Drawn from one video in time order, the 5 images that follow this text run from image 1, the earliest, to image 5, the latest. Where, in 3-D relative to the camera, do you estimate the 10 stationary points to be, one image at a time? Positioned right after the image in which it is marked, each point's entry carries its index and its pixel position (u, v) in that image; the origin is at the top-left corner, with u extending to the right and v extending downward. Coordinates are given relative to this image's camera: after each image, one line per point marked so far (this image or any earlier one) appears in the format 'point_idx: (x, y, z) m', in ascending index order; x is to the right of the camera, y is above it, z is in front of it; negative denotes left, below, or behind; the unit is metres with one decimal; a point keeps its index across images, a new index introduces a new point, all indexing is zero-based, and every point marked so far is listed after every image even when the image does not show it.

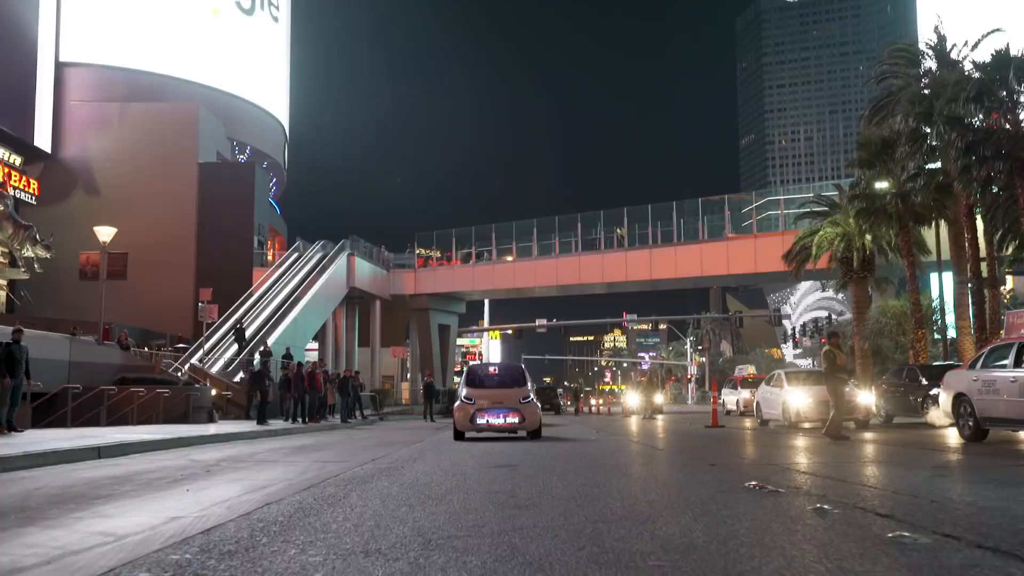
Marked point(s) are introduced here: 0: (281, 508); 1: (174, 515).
0: (-1.6, -1.5, +6.4) m
1: (-2.2, -1.5, +6.0) m
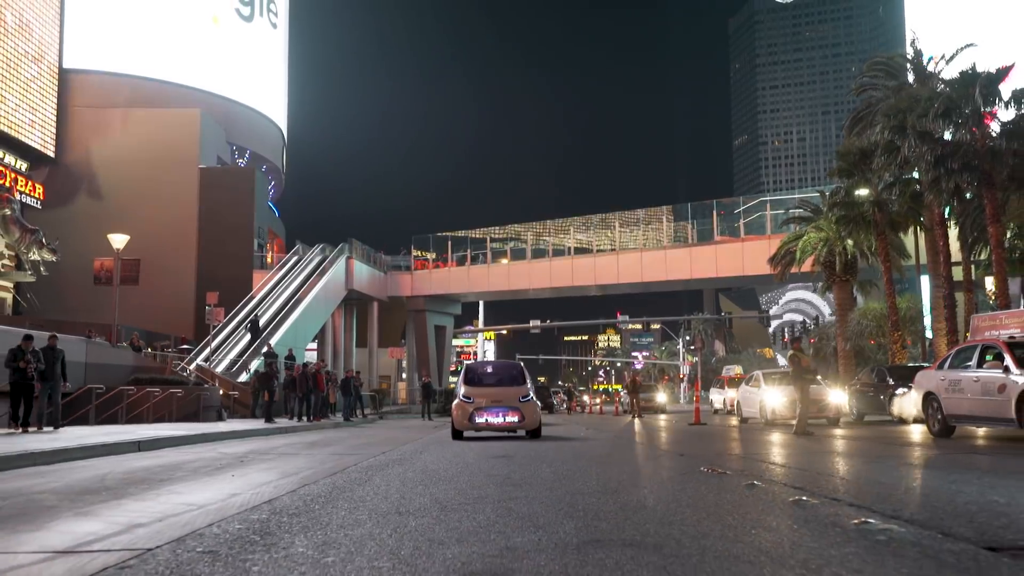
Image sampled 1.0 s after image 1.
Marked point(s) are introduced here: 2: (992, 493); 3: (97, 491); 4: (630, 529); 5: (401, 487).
0: (-1.6, -1.6, +7.7) m
1: (-2.2, -1.6, +7.4) m
2: (+4.0, -1.7, +7.9) m
3: (-3.3, -1.6, +7.5) m
4: (+0.6, -1.3, +5.1) m
5: (-0.9, -1.6, +7.5) m
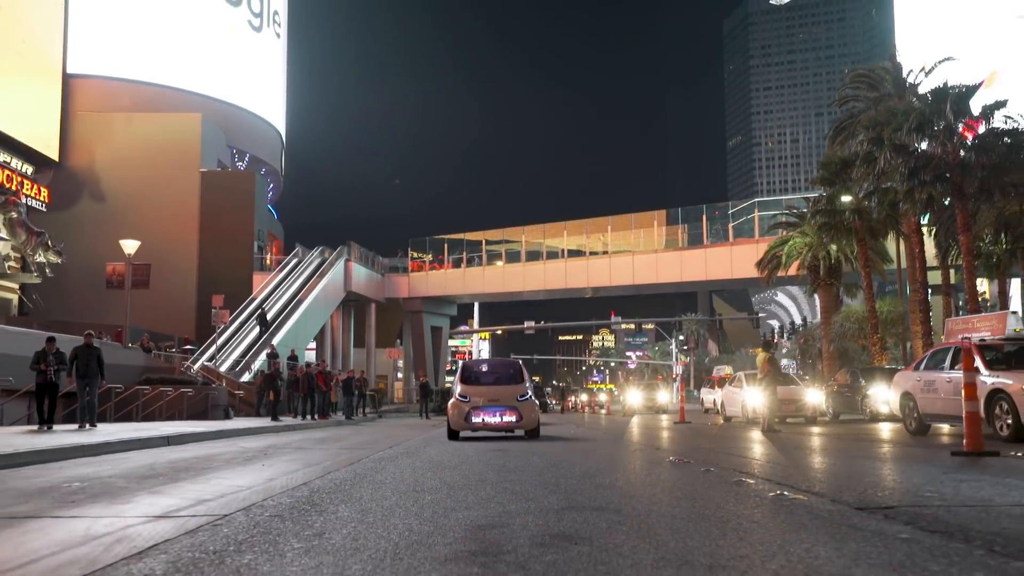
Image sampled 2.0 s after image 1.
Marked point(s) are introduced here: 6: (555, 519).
0: (-1.6, -1.8, +9.0) m
1: (-2.3, -1.8, +8.7) m
2: (+4.0, -1.9, +9.2) m
3: (-3.4, -1.8, +8.8) m
4: (+0.6, -1.5, +6.4) m
5: (-0.9, -1.7, +8.7) m
6: (+0.2, -1.4, +5.5) m
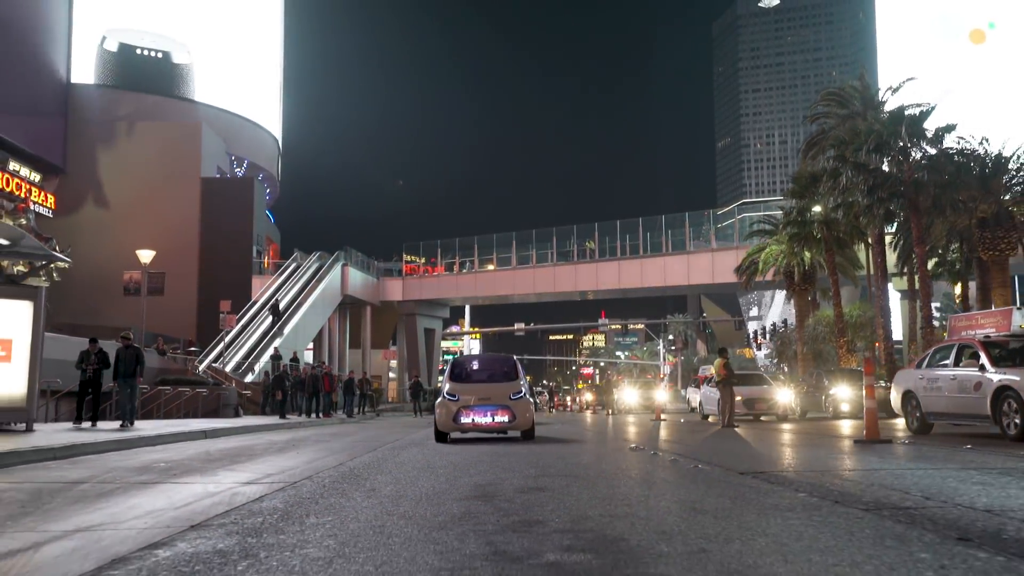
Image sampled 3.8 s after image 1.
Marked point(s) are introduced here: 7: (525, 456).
0: (-1.8, -2.1, +11.3) m
1: (-2.4, -2.0, +10.9) m
2: (+3.9, -2.1, +11.5) m
3: (-3.5, -2.0, +11.0) m
4: (+0.5, -1.7, +8.7) m
5: (-1.1, -2.0, +11.0) m
6: (+0.2, -1.6, +7.7) m
7: (+0.2, -2.1, +11.5) m
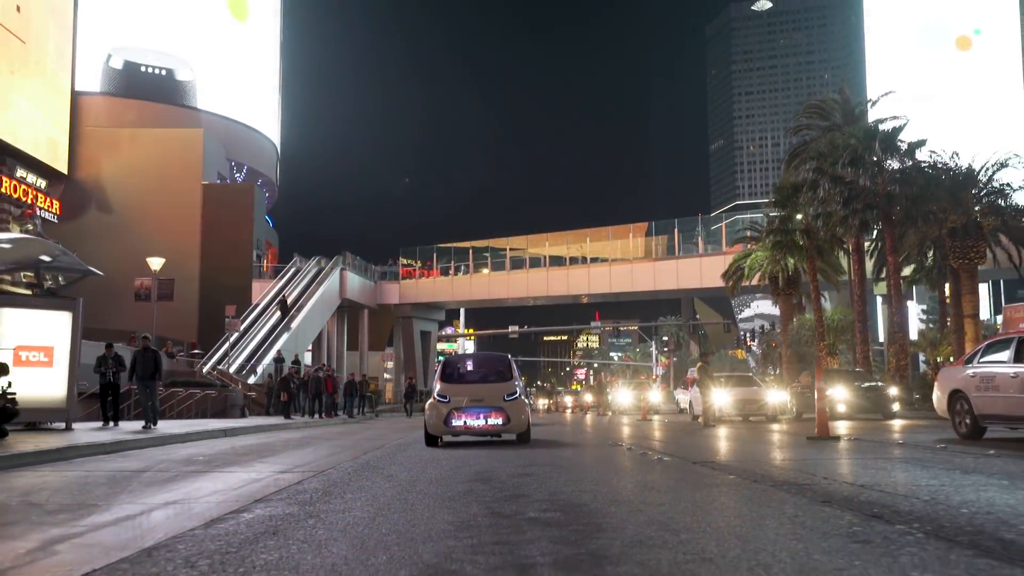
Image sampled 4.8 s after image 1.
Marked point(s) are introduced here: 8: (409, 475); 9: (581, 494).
0: (-1.8, -2.3, +12.8) m
1: (-2.5, -2.2, +12.4) m
2: (+3.8, -2.3, +13.0) m
3: (-3.6, -2.2, +12.5) m
4: (+0.4, -1.9, +10.2) m
5: (-1.1, -2.2, +12.5) m
6: (+0.1, -1.8, +9.2) m
7: (+0.1, -2.3, +13.0) m
8: (-0.9, -1.7, +8.5) m
9: (+0.5, -1.5, +6.5) m
